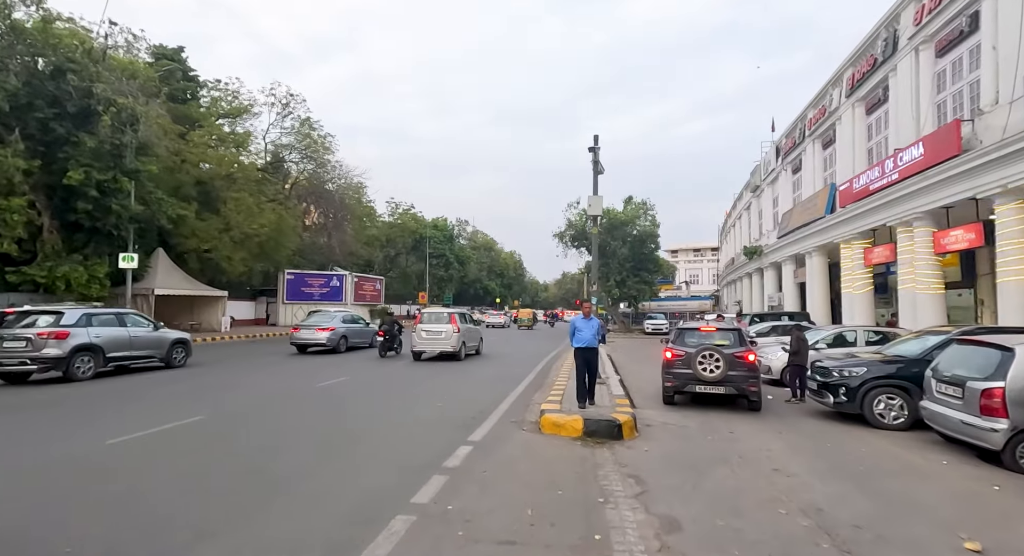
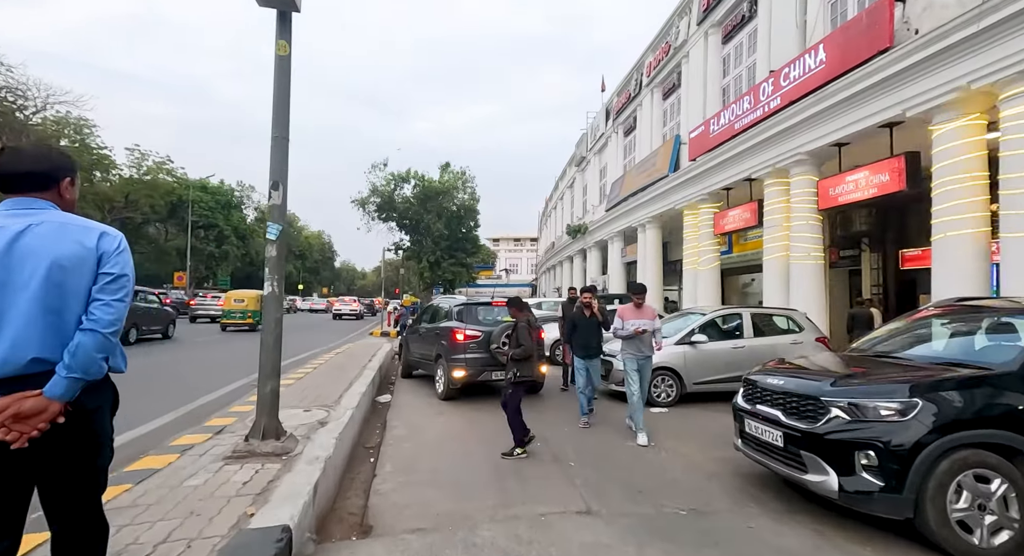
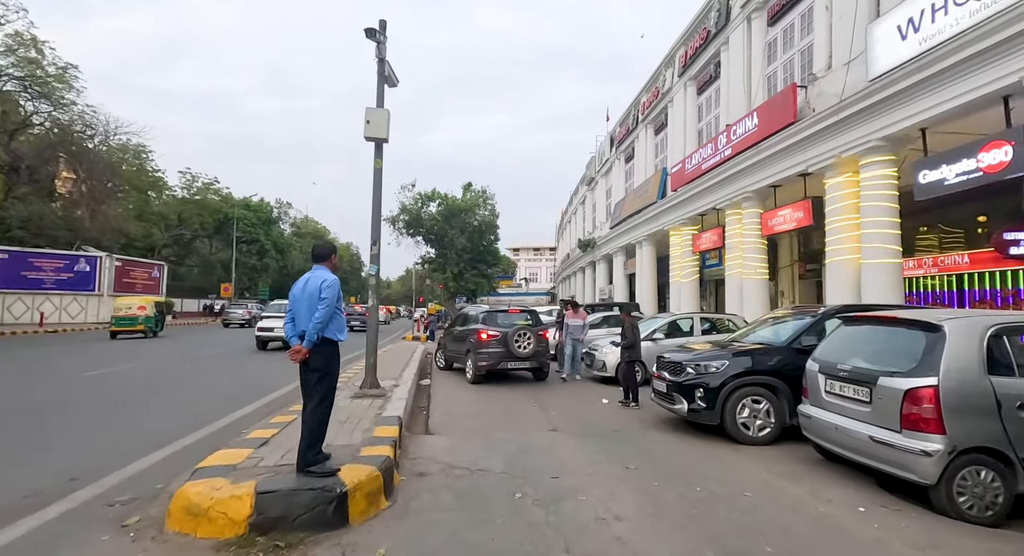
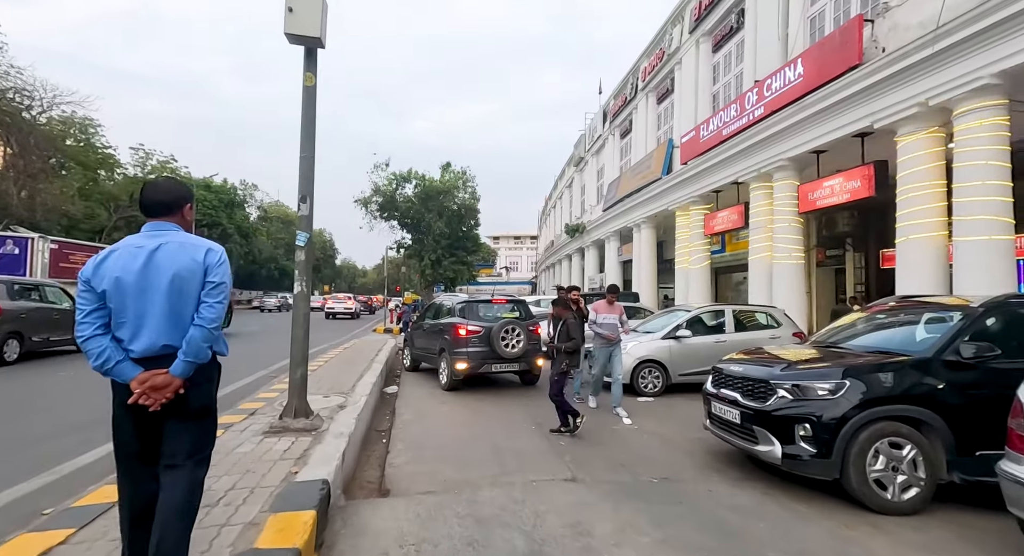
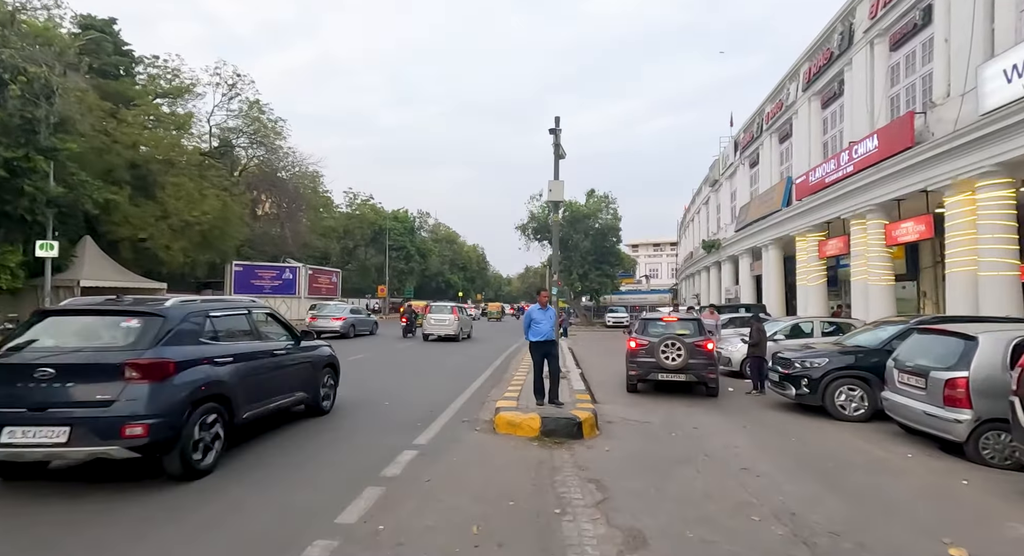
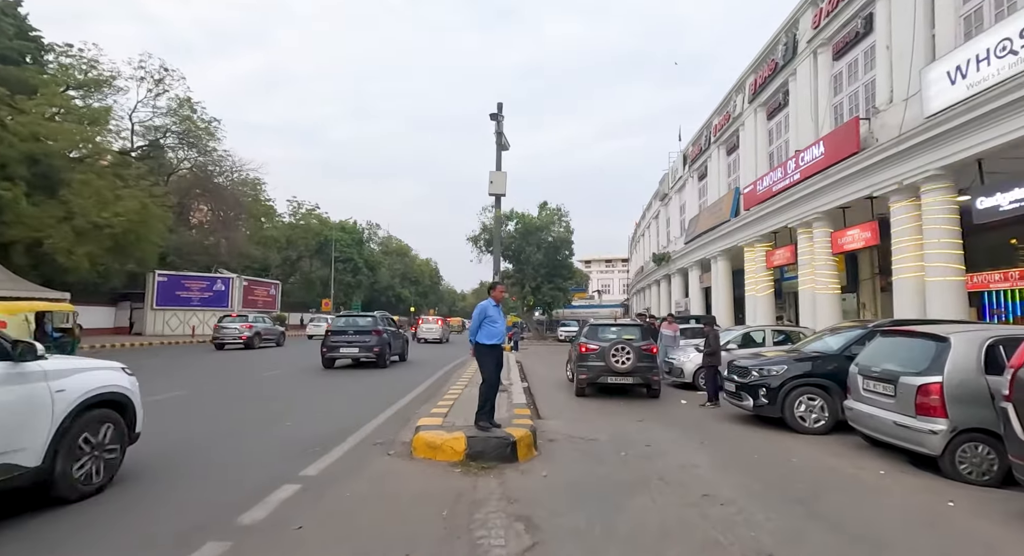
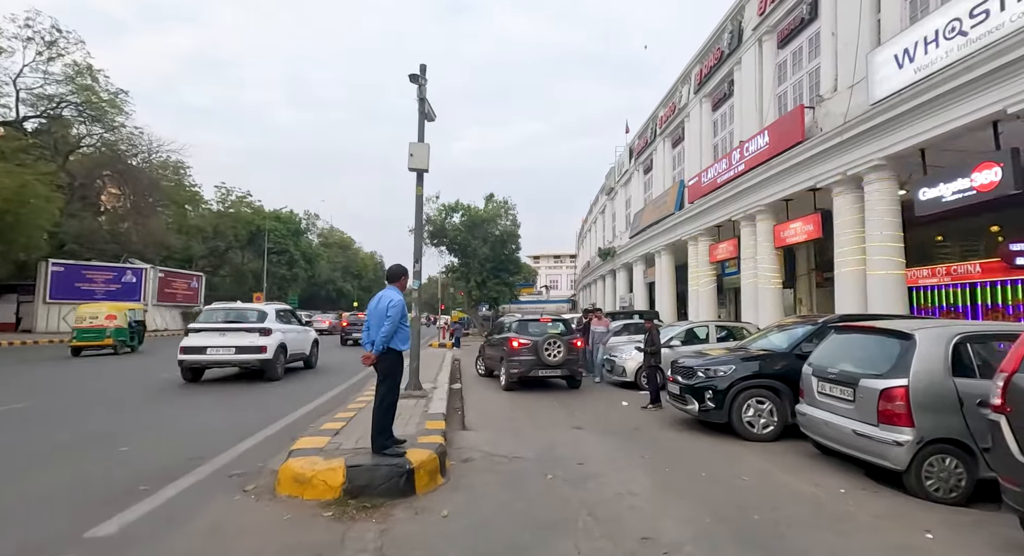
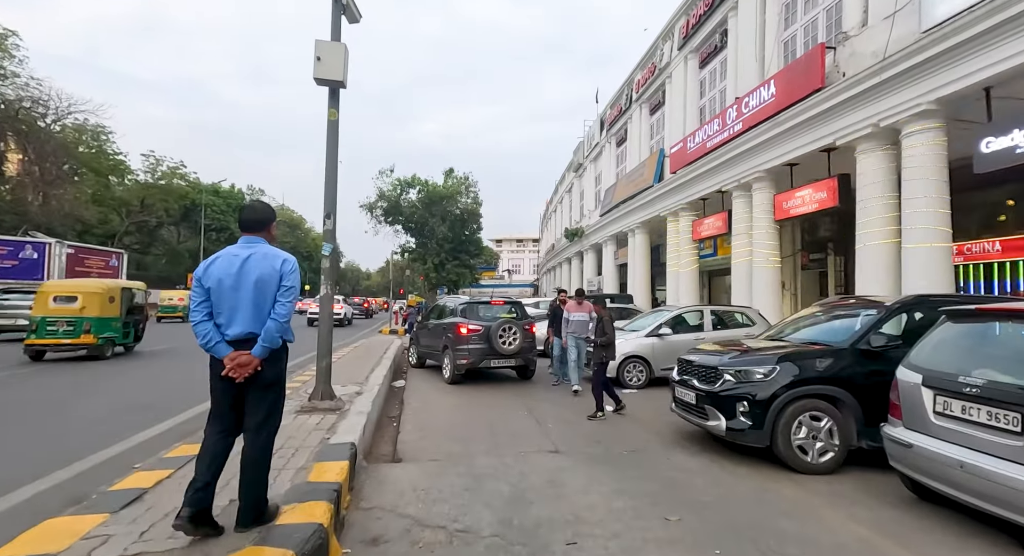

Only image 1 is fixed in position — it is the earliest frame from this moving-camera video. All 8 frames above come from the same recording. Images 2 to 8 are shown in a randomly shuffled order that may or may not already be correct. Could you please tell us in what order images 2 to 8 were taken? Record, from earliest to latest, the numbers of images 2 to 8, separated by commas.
5, 6, 7, 3, 8, 4, 2
